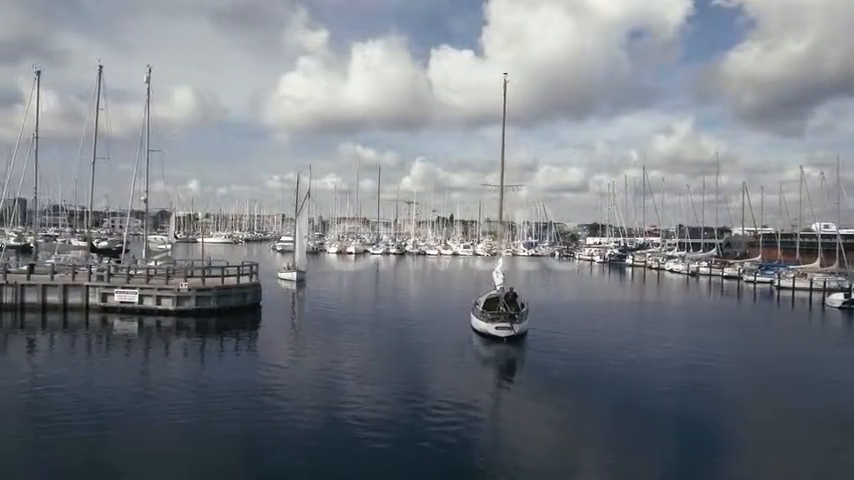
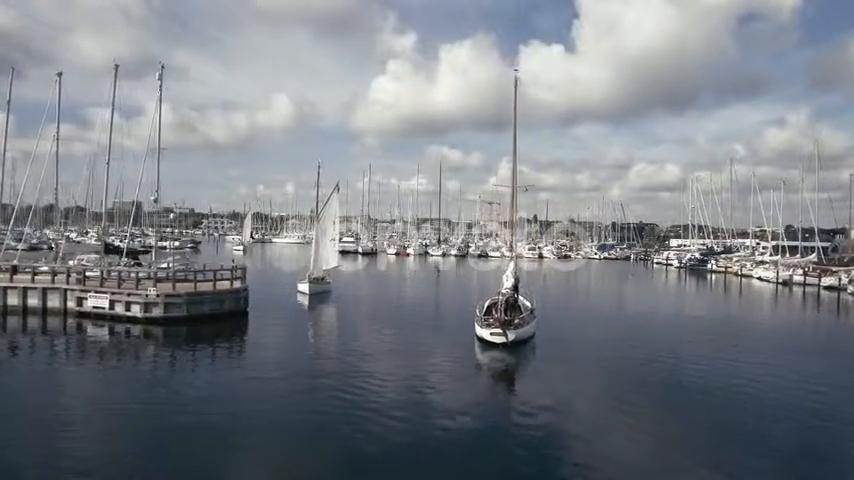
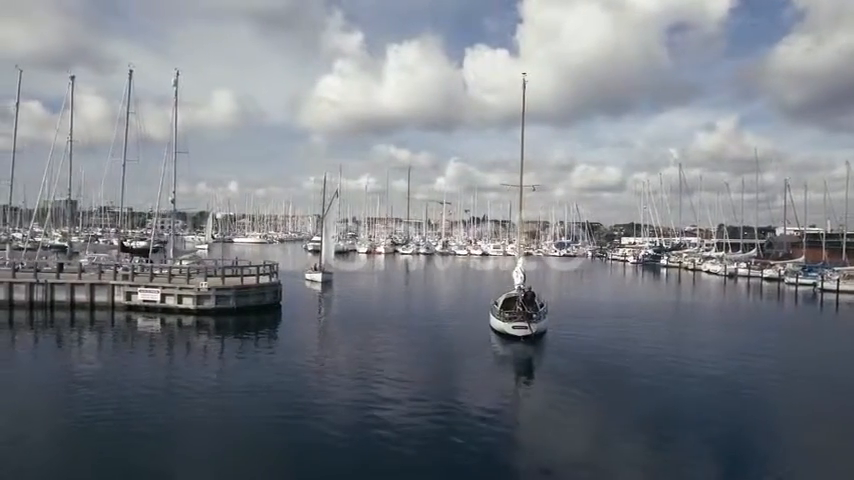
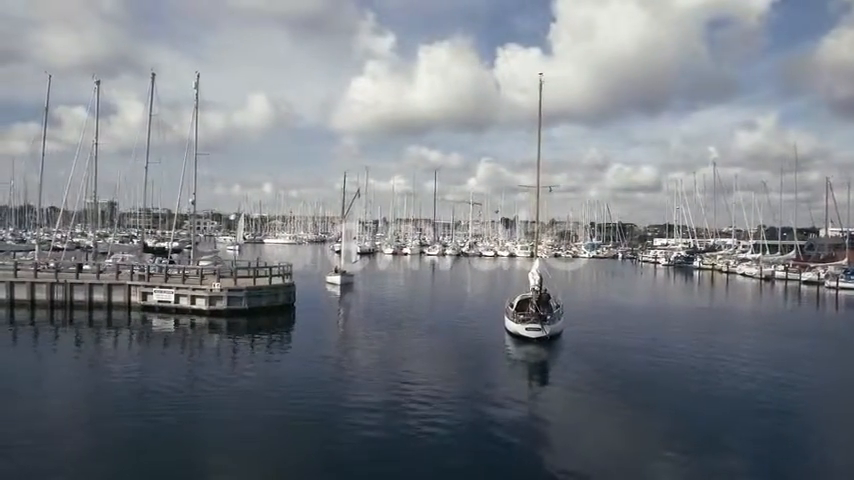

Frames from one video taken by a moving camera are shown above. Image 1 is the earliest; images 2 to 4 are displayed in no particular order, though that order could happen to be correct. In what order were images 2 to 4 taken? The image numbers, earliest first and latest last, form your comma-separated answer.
3, 4, 2
